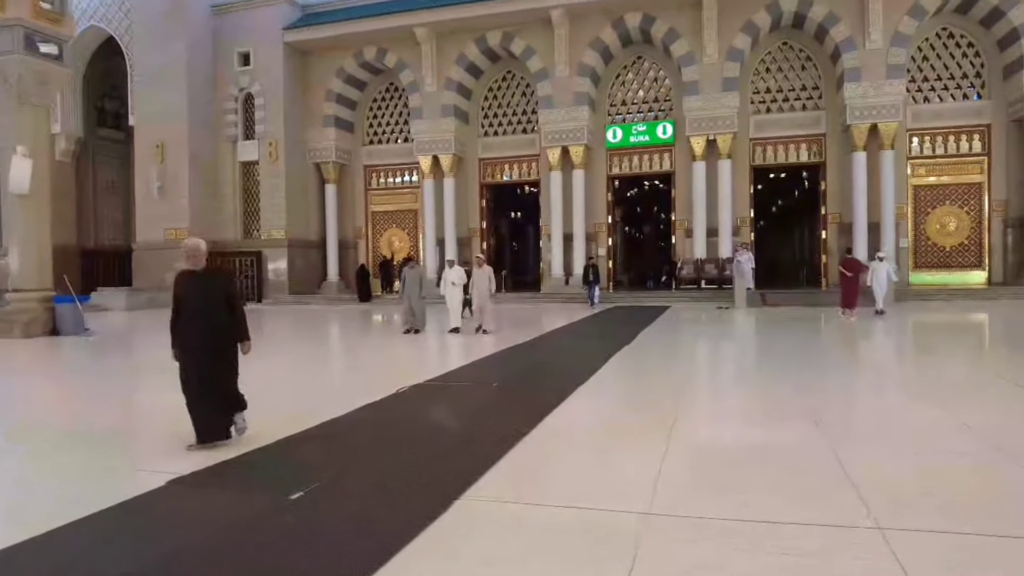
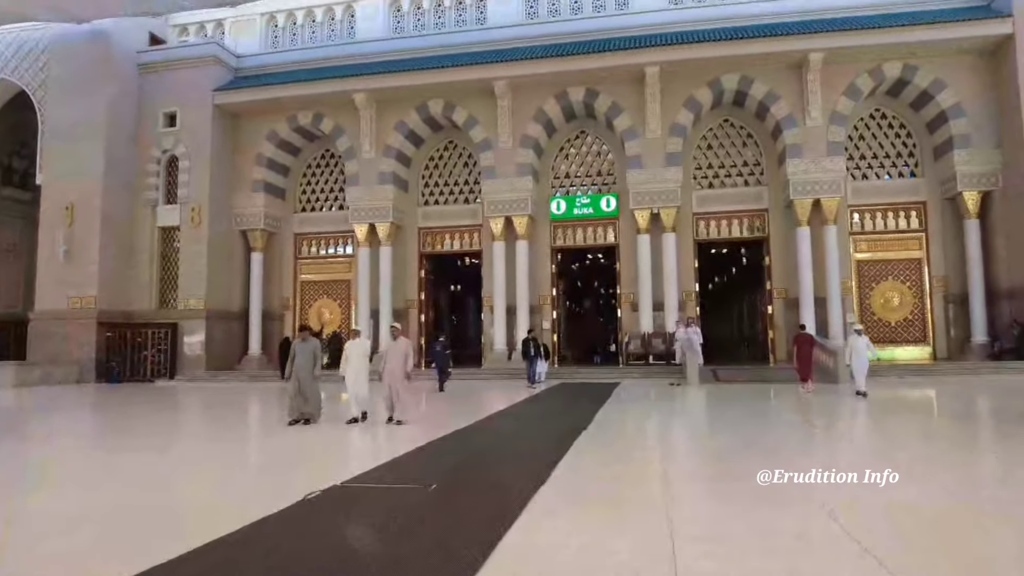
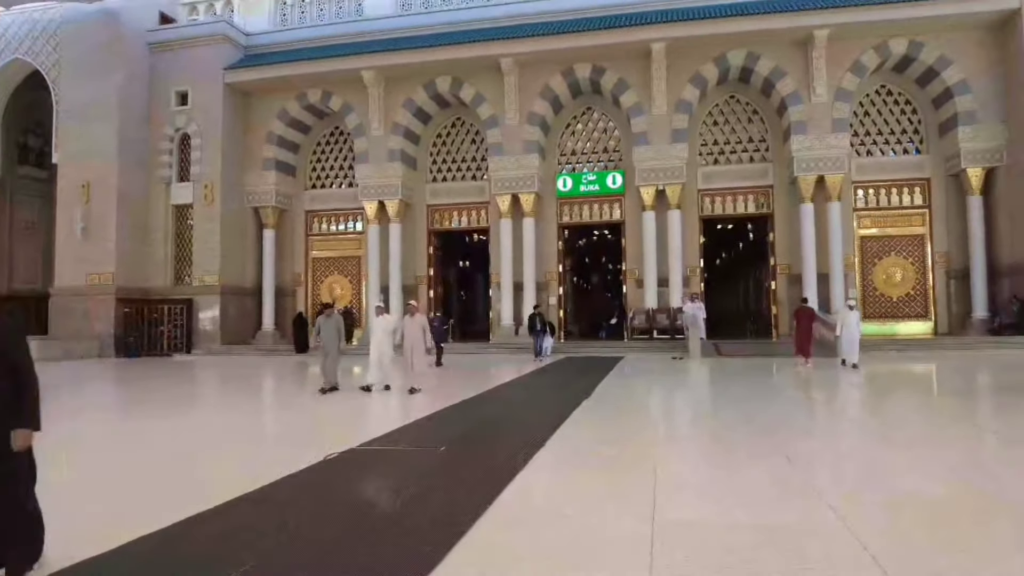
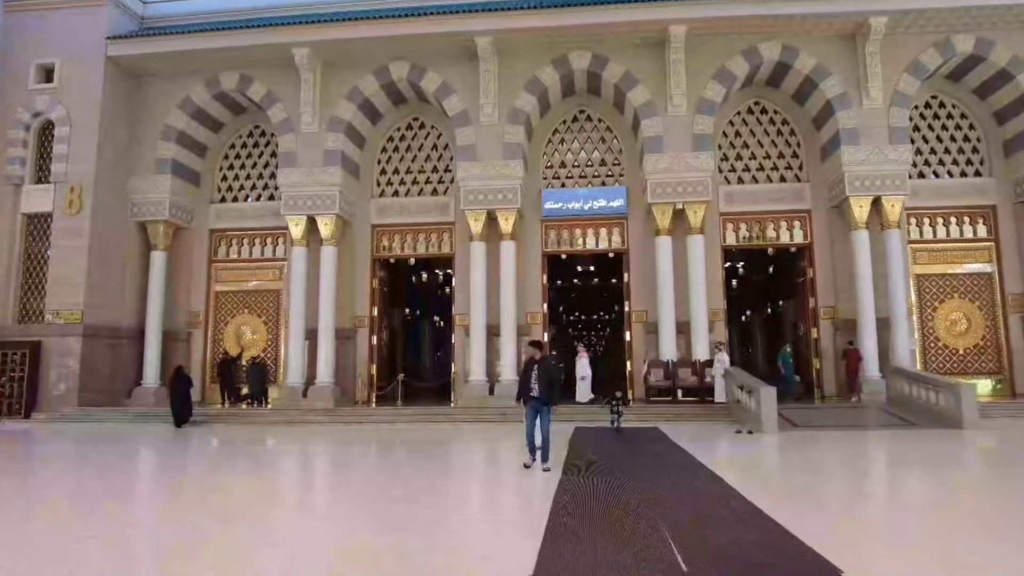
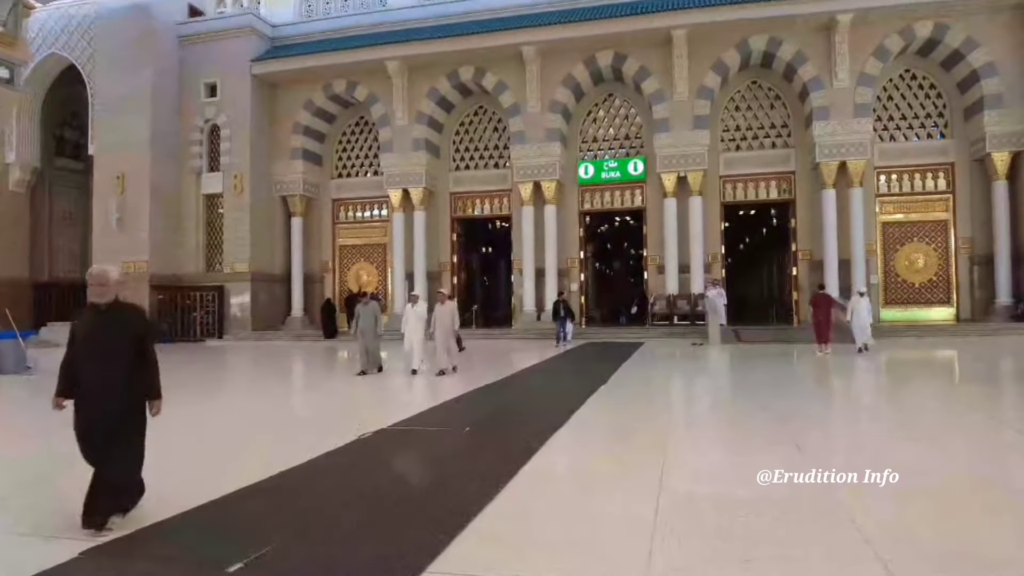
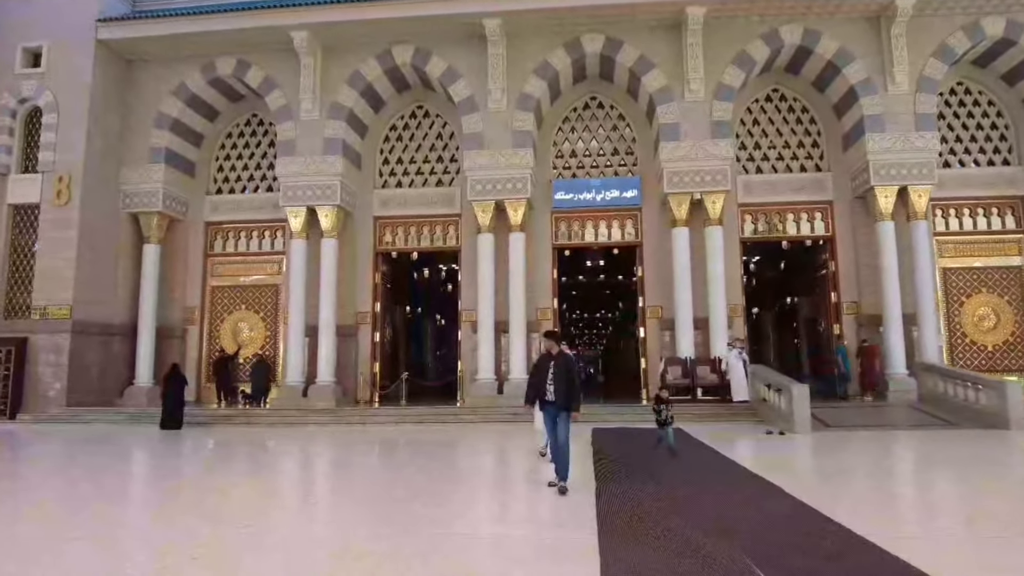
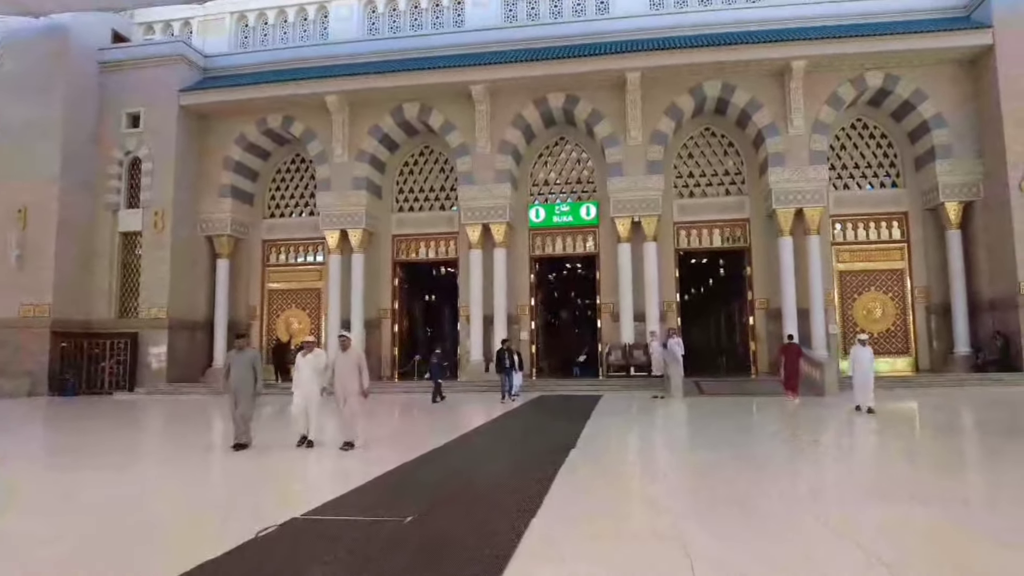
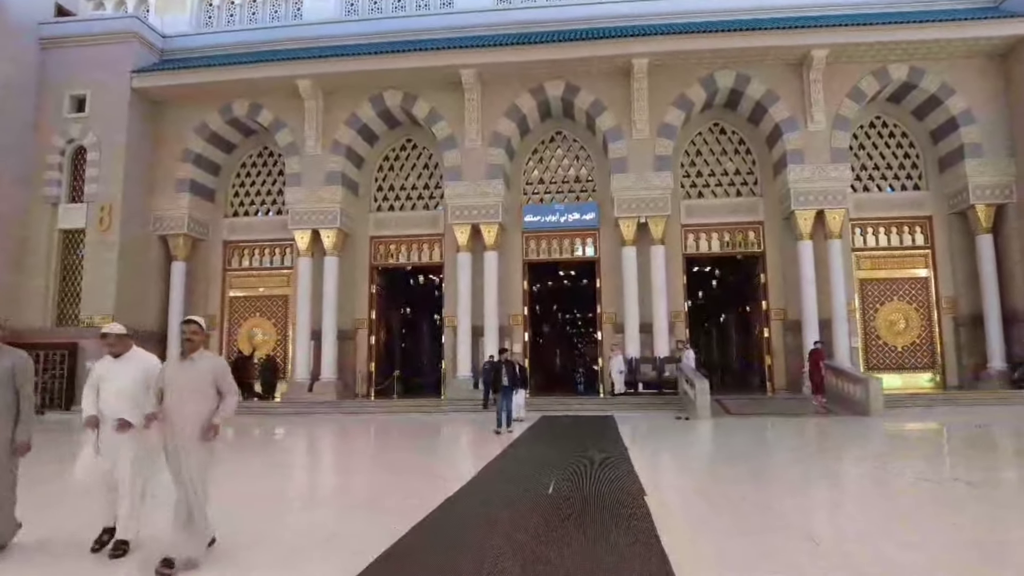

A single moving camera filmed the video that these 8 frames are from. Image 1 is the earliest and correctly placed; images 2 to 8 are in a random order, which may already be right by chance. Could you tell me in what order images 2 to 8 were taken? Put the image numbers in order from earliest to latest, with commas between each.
5, 3, 2, 7, 8, 4, 6
